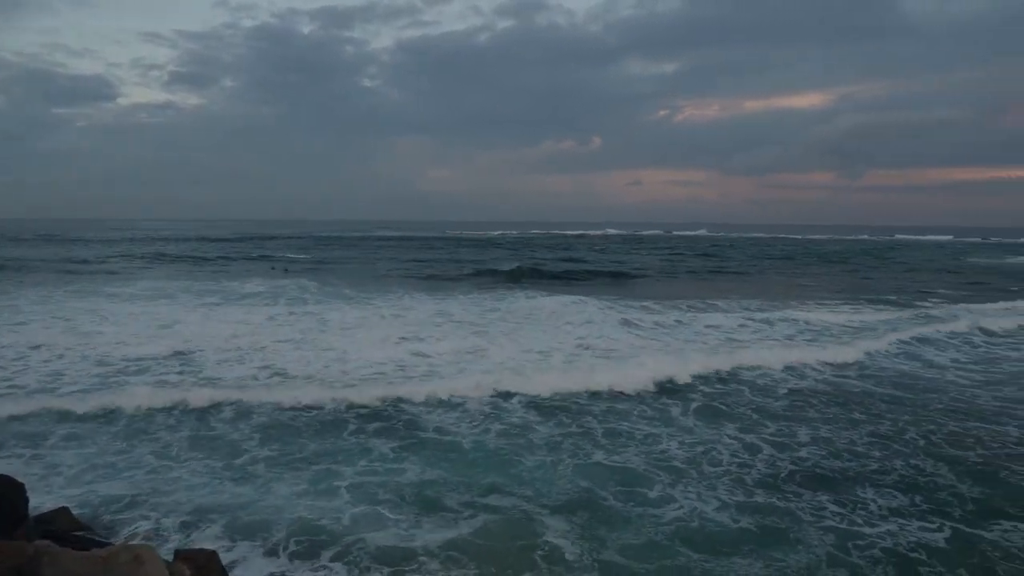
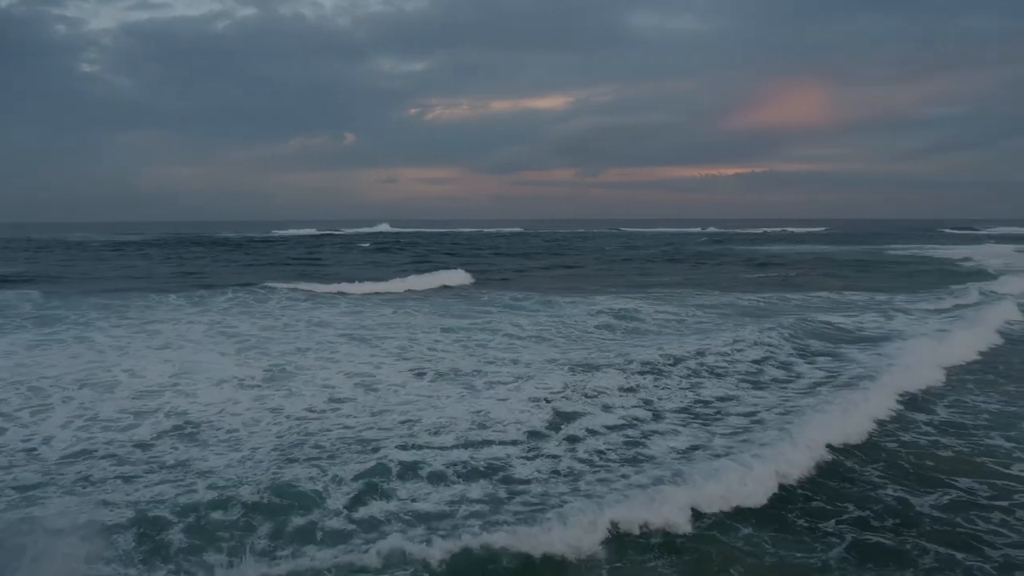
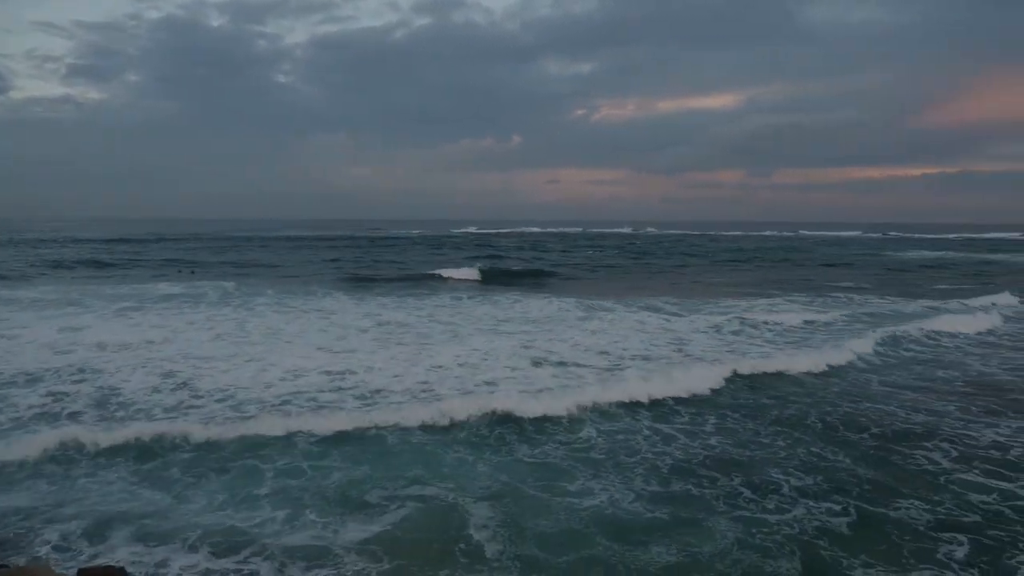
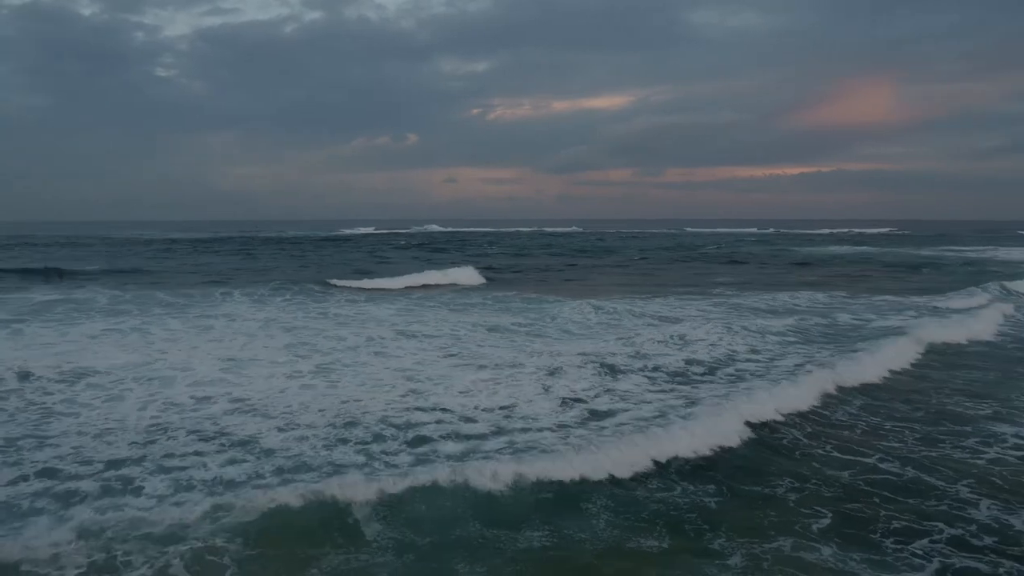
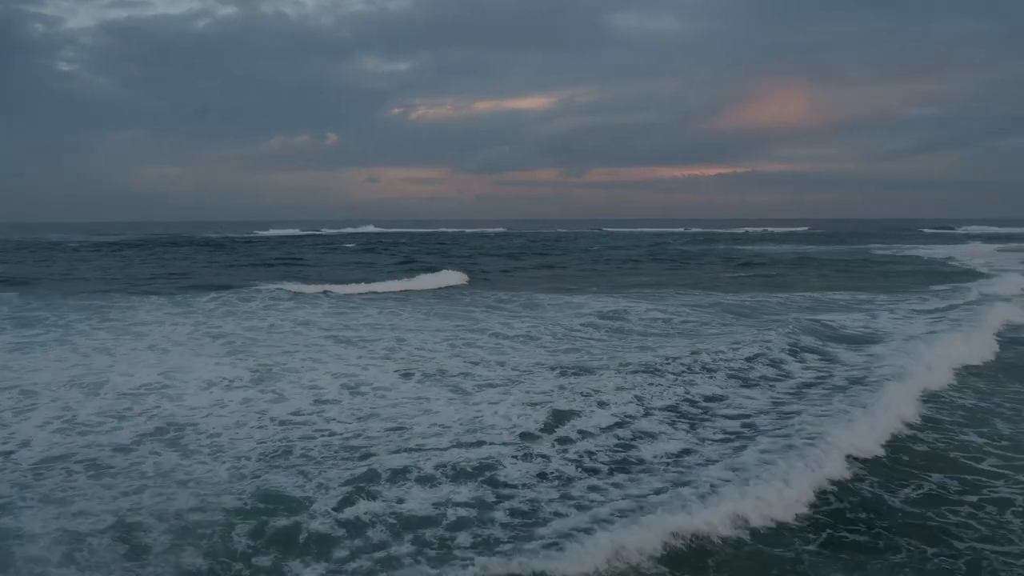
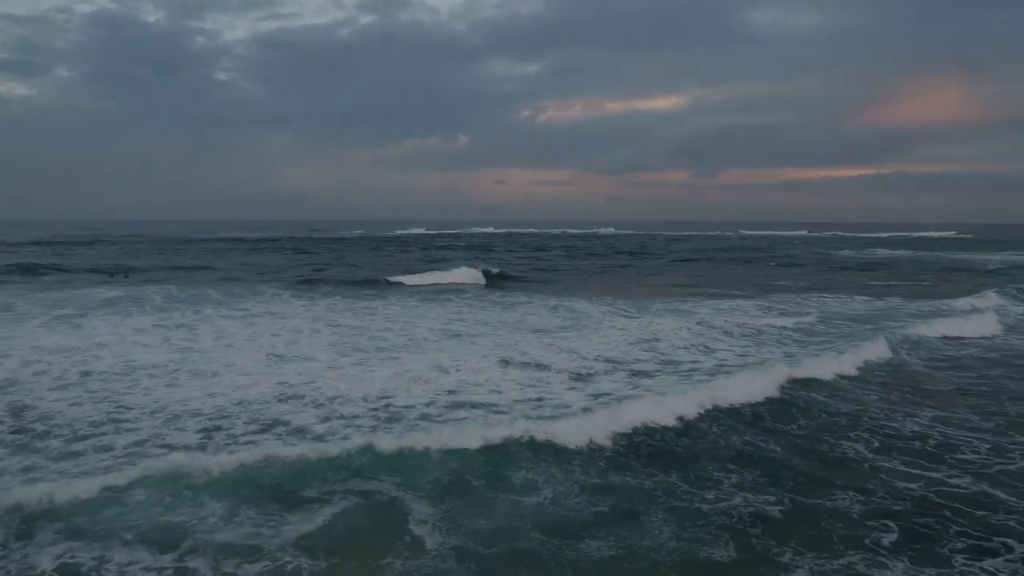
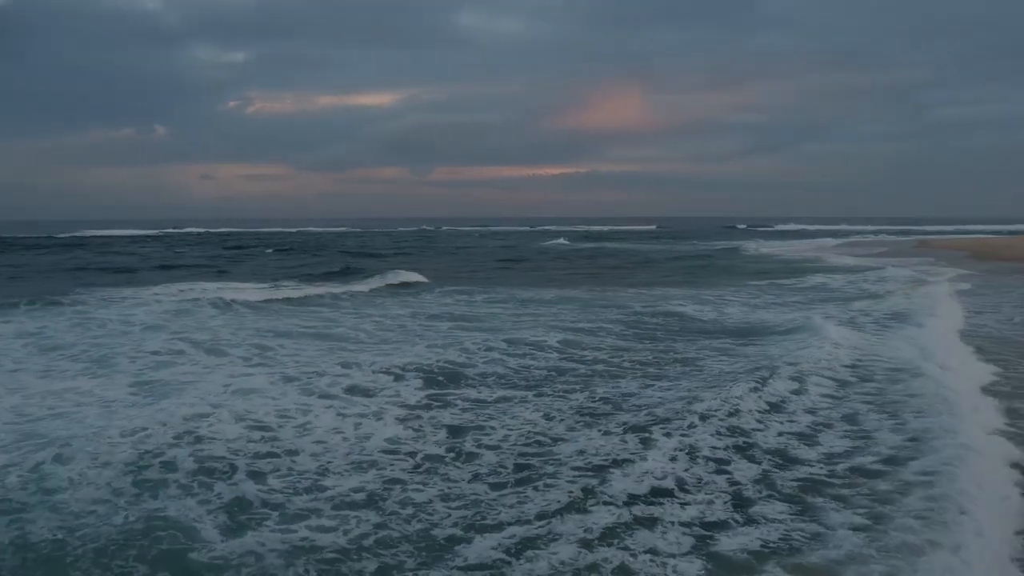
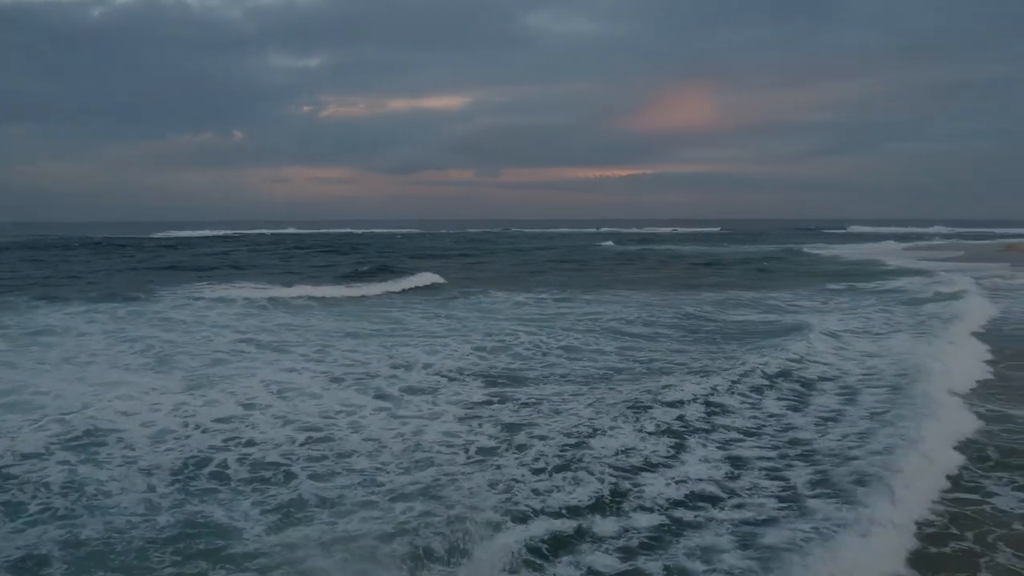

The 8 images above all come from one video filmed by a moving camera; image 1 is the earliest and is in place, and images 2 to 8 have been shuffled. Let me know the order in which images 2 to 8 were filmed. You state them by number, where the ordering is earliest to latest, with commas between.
3, 6, 4, 2, 5, 8, 7
